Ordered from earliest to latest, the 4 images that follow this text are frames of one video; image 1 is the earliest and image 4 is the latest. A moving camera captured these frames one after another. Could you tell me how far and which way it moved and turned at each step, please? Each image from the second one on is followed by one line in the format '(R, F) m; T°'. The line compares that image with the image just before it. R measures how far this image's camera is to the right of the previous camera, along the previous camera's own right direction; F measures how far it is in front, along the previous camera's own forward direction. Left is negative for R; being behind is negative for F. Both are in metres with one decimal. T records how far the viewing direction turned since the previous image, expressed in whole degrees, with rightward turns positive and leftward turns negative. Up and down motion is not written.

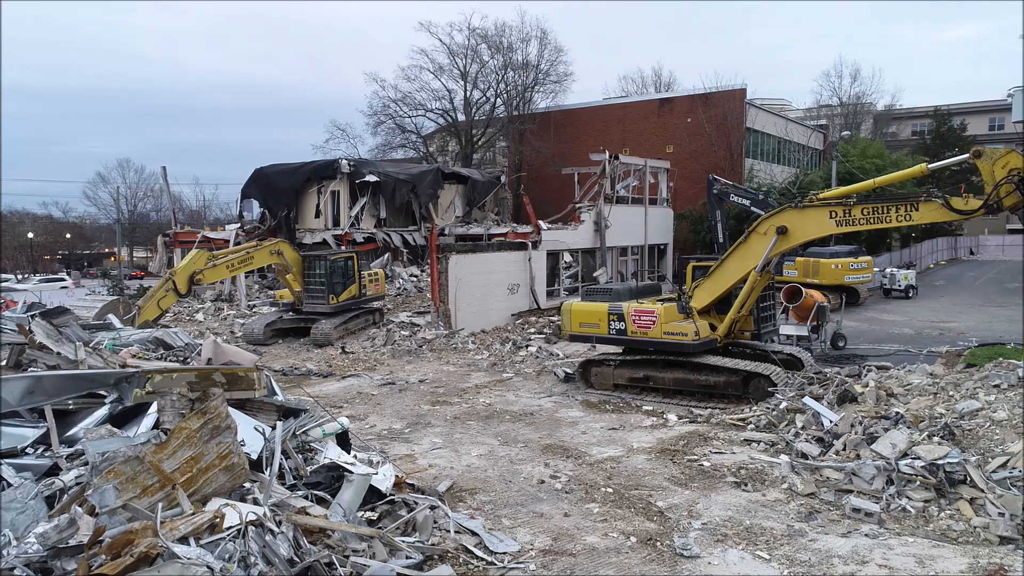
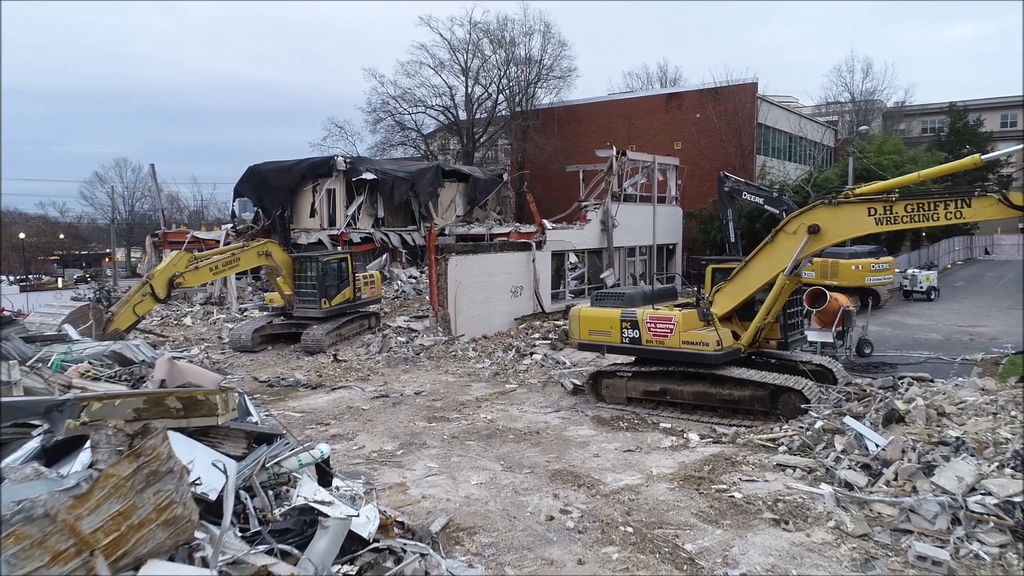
(0.0, +0.9) m; 0°
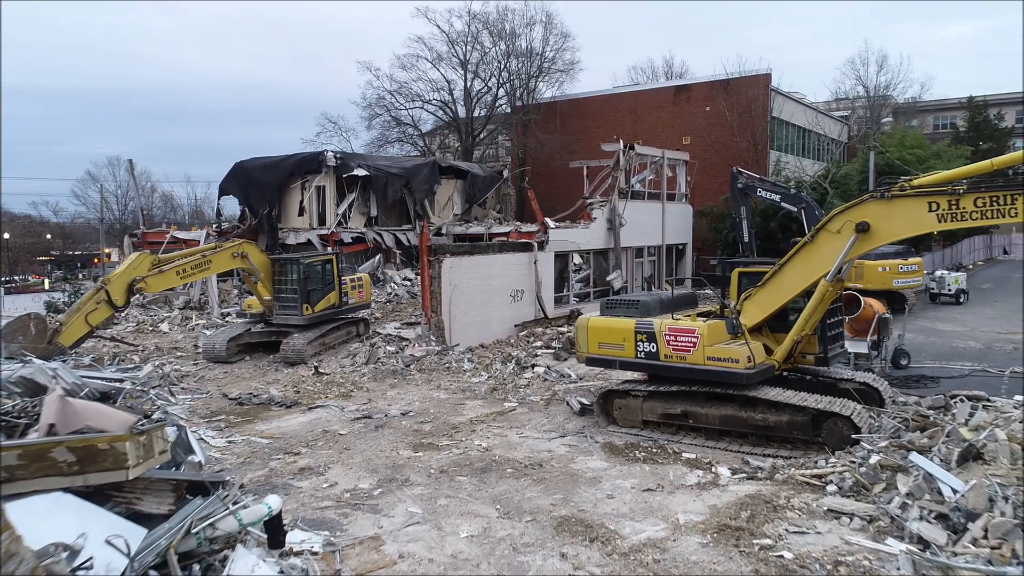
(0.0, +1.2) m; 0°
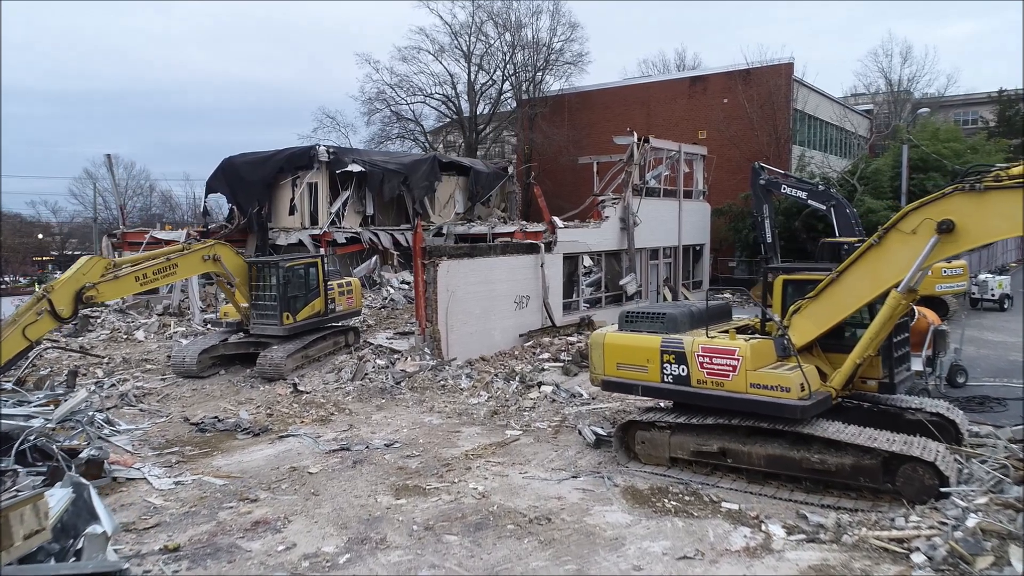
(0.0, +1.4) m; -1°
